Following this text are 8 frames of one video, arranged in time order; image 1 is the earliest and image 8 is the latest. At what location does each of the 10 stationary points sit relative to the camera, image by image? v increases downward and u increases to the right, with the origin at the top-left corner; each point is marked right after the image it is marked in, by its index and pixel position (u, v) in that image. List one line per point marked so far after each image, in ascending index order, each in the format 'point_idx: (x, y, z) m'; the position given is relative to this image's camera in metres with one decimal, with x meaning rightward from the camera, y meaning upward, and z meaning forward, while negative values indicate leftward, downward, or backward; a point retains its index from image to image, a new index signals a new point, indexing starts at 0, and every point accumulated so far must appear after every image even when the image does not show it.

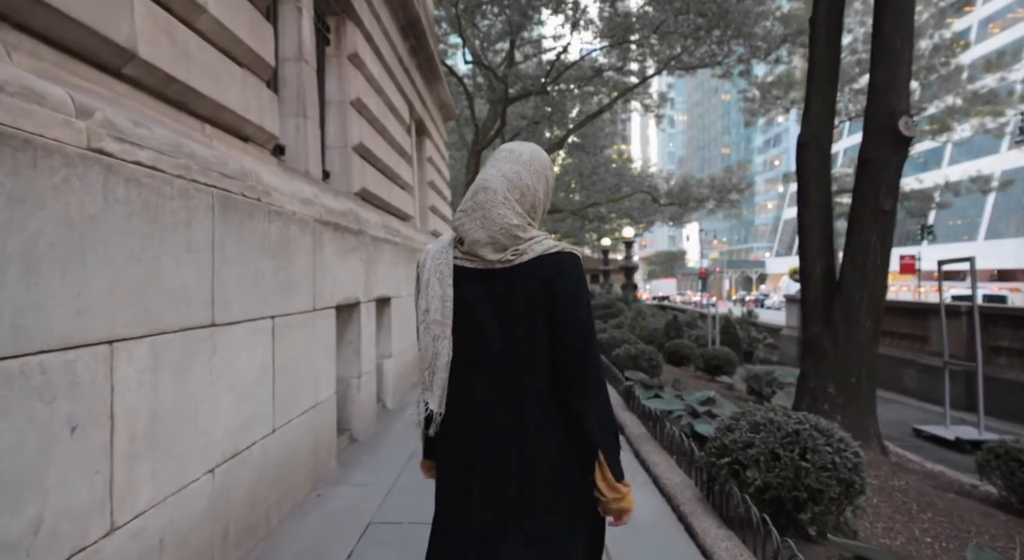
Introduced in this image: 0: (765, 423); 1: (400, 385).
0: (+1.7, -1.0, +3.7) m
1: (-1.6, -1.5, +7.9) m
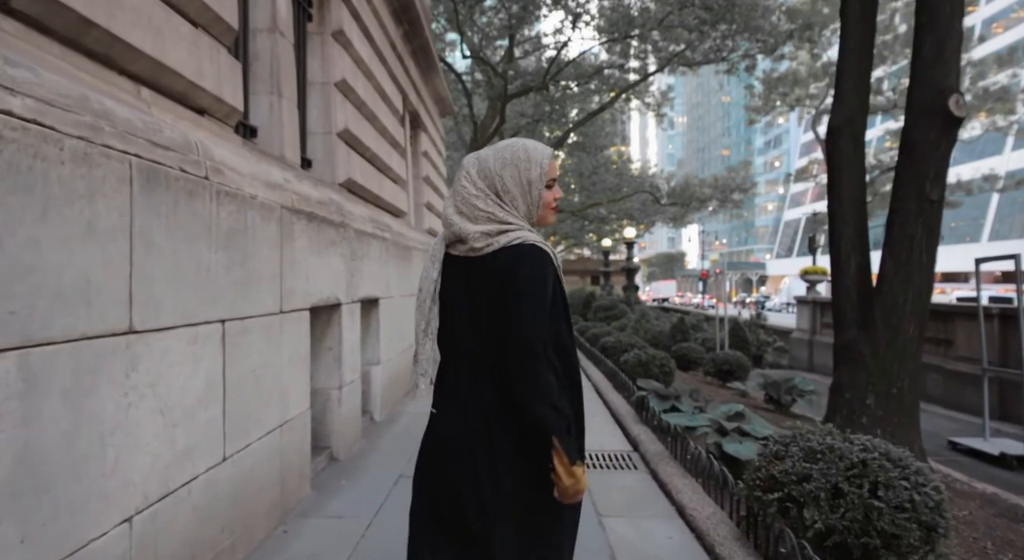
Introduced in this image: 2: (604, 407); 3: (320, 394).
0: (+1.7, -1.0, +3.0) m
1: (-1.6, -1.5, +7.2) m
2: (+1.2, -1.7, +7.3) m
3: (-1.8, -1.1, +5.1) m
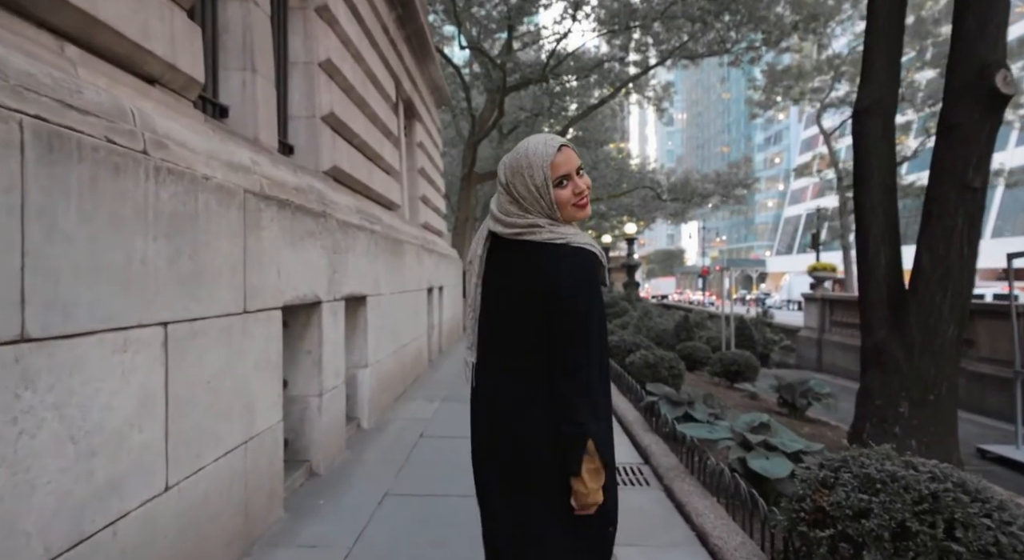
0: (+1.7, -0.9, +2.5) m
1: (-1.6, -1.4, +6.7) m
2: (+1.2, -1.6, +6.8) m
3: (-1.8, -1.0, +4.6) m
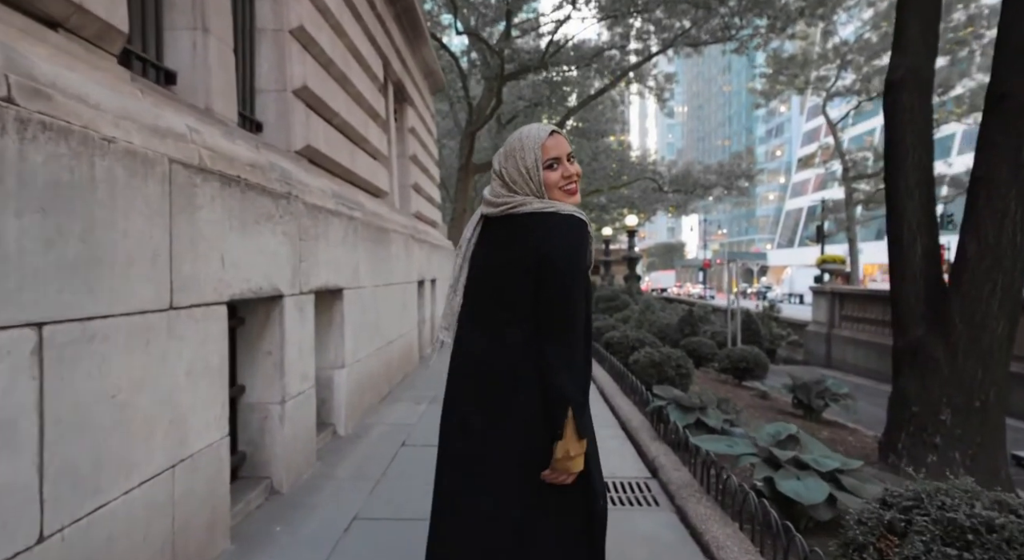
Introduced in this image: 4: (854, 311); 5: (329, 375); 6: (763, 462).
0: (+1.6, -0.9, +1.9) m
1: (-1.7, -1.3, +6.1) m
2: (+1.1, -1.5, +6.2) m
3: (-1.9, -1.0, +4.0) m
4: (+8.8, -0.8, +14.1) m
5: (-1.8, -1.0, +5.5) m
6: (+1.6, -1.2, +3.6) m
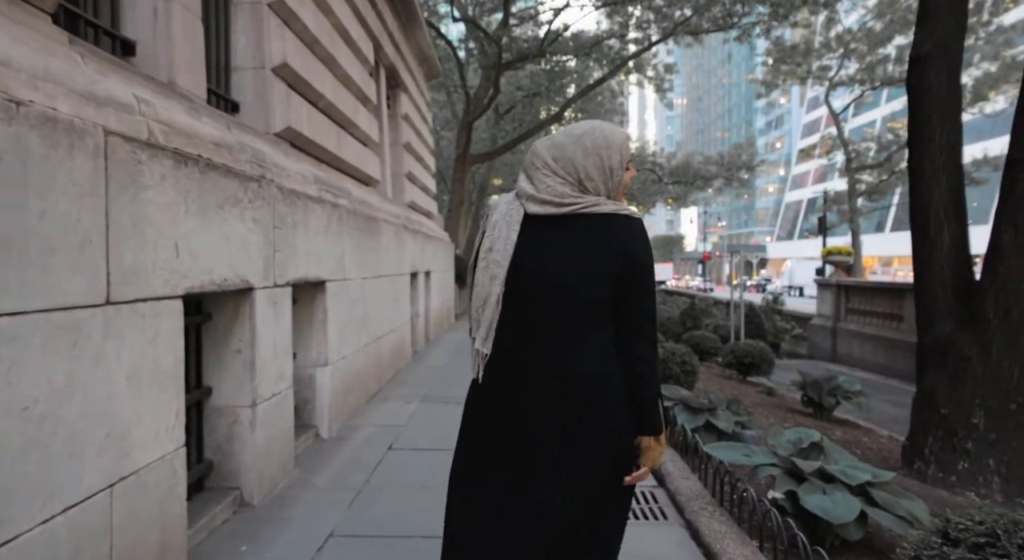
0: (+1.6, -0.8, +1.6) m
1: (-1.7, -1.3, +5.7) m
2: (+1.1, -1.5, +5.9) m
3: (-1.9, -0.9, +3.7) m
4: (+8.8, -0.6, +13.7) m
5: (-1.9, -0.9, +5.1) m
6: (+1.6, -1.1, +3.2) m
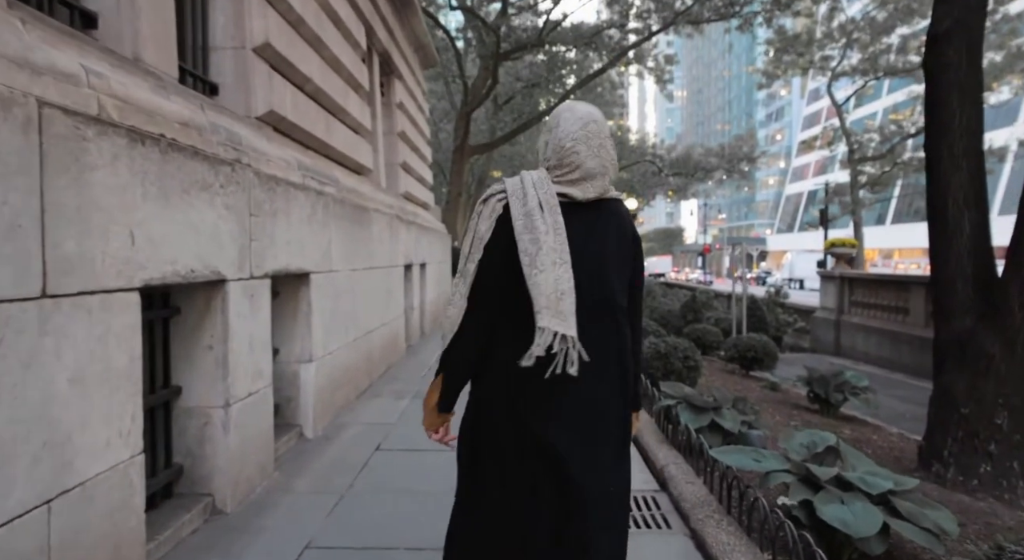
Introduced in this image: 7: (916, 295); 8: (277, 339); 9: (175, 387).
0: (+1.5, -0.8, +1.3) m
1: (-1.8, -1.2, +5.5) m
2: (+1.0, -1.4, +5.6) m
3: (-2.0, -0.8, +3.4) m
4: (+8.7, -0.4, +13.5) m
5: (-1.9, -0.8, +4.9) m
6: (+1.5, -1.1, +3.0) m
7: (+8.5, -0.3, +11.5) m
8: (-2.1, -0.5, +4.9) m
9: (-2.1, -0.7, +3.4) m
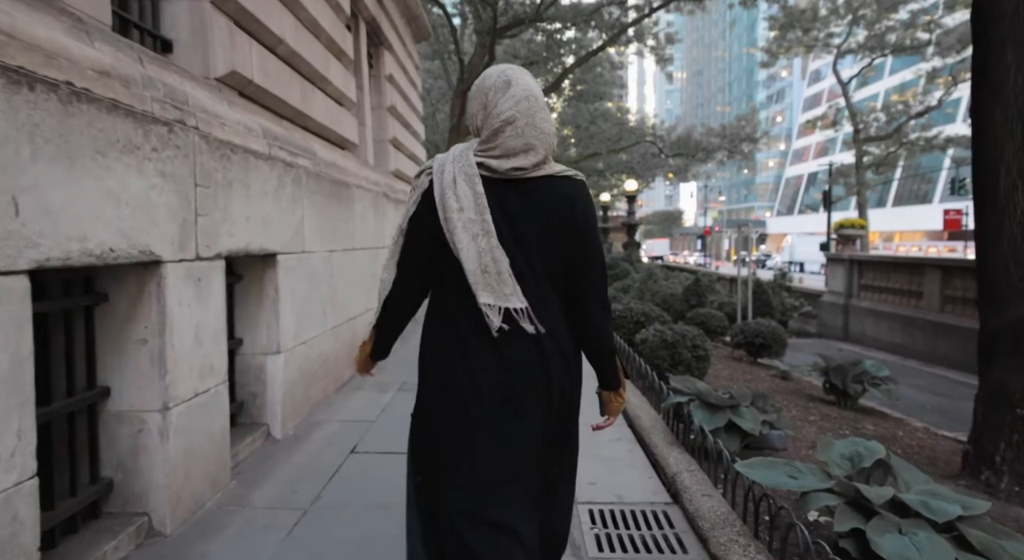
0: (+1.5, -0.8, +0.8) m
1: (-1.9, -1.0, +5.0) m
2: (+1.0, -1.2, +5.1) m
3: (-2.0, -0.7, +2.9) m
4: (+8.6, 0.0, +13.0) m
5: (-2.0, -0.7, +4.3) m
6: (+1.5, -1.0, +2.5) m
7: (+8.4, 0.0, +11.0) m
8: (-2.2, -0.4, +4.4) m
9: (-2.2, -0.6, +2.9) m
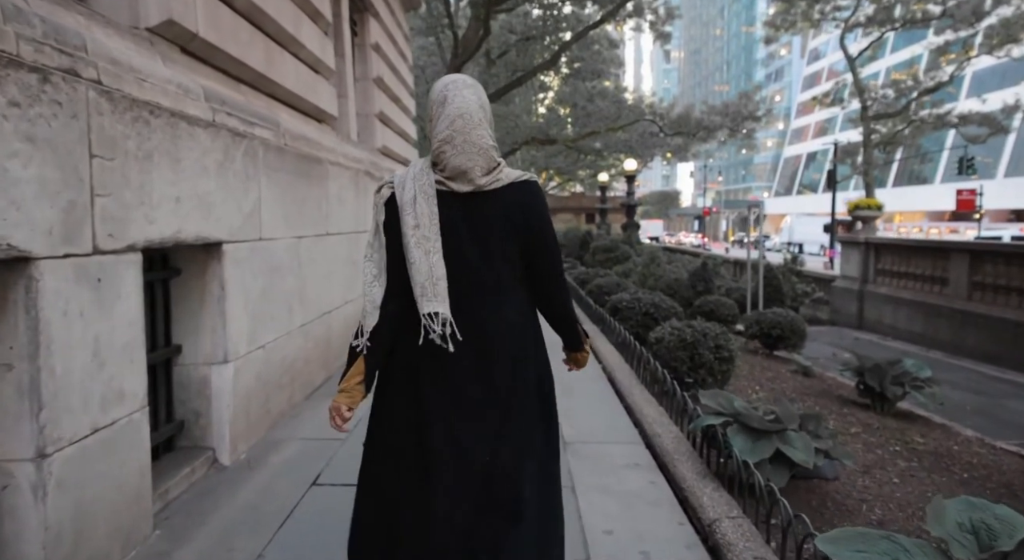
0: (+1.5, -0.9, +0.1) m
1: (-1.9, -1.0, +4.2) m
2: (+0.9, -1.1, +4.4) m
3: (-2.1, -0.8, +2.1) m
4: (+8.5, +0.3, +12.3) m
5: (-2.0, -0.6, +3.6) m
6: (+1.5, -1.0, +1.7) m
7: (+8.4, +0.3, +10.3) m
8: (-2.2, -0.3, +3.6) m
9: (-2.2, -0.6, +2.1) m
